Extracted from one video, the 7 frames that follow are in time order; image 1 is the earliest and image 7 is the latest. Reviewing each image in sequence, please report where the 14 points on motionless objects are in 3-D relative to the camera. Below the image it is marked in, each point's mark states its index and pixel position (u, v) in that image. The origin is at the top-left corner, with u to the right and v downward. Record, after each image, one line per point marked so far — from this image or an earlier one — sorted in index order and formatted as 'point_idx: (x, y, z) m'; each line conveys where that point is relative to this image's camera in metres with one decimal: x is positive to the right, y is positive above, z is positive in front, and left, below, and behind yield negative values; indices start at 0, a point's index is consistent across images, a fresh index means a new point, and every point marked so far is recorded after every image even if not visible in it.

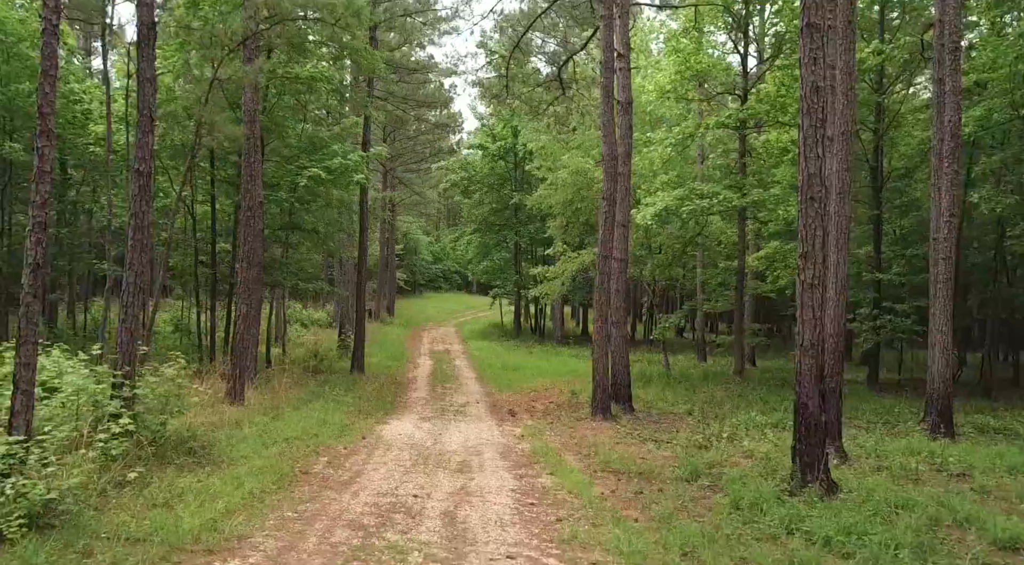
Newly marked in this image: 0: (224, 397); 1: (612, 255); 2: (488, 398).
0: (-4.6, -1.8, +13.5) m
1: (+1.7, +0.5, +14.5) m
2: (-0.5, -2.5, +18.1) m
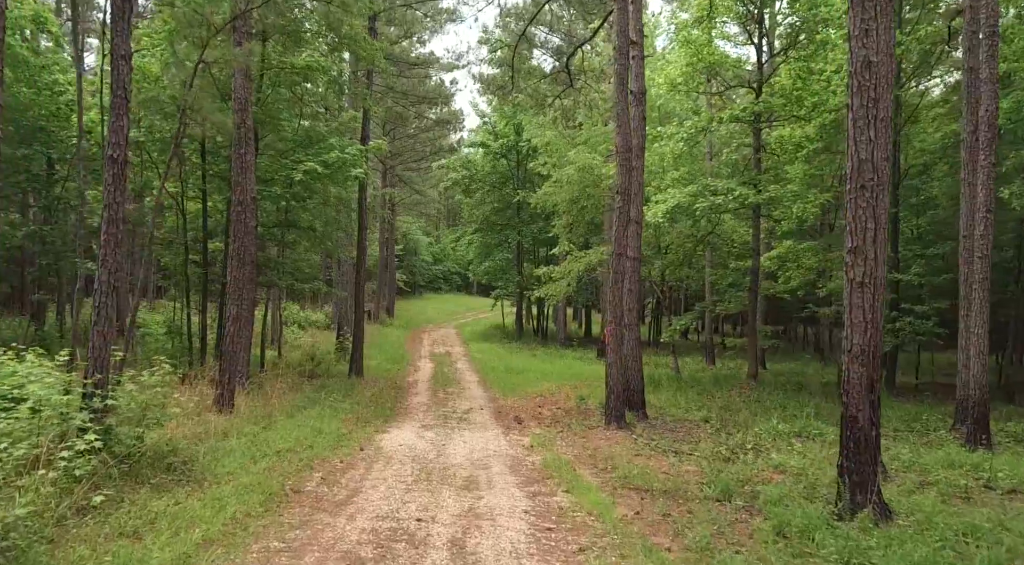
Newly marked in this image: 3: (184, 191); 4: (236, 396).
0: (-4.5, -1.8, +12.7) m
1: (+1.8, +0.5, +13.7) m
2: (-0.4, -2.5, +17.3) m
3: (-6.8, +1.9, +17.6) m
4: (-4.4, -1.8, +13.6) m
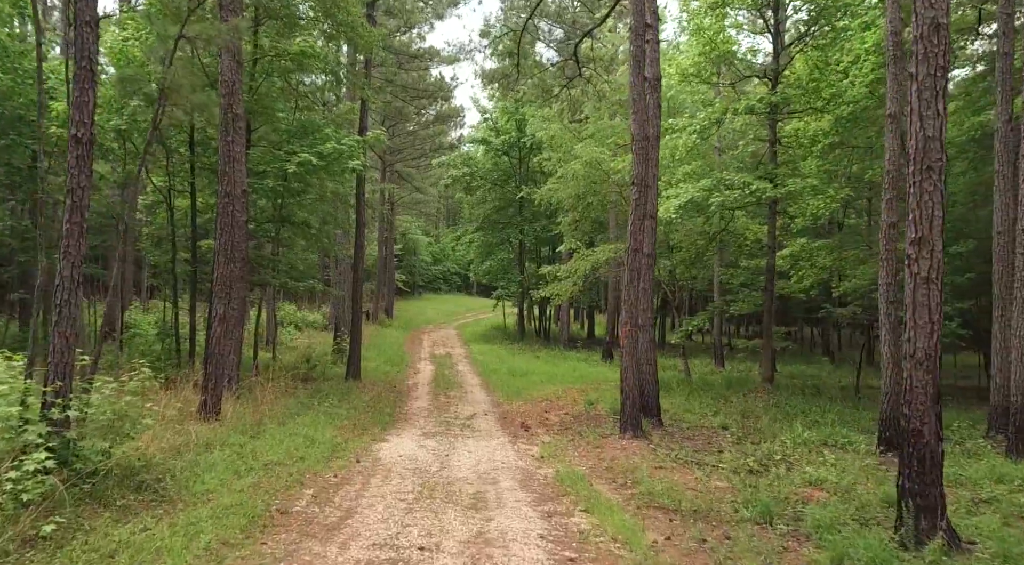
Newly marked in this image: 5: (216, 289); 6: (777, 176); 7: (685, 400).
0: (-4.4, -1.8, +11.8) m
1: (+1.9, +0.5, +12.8) m
2: (-0.3, -2.4, +16.4) m
3: (-6.7, +1.9, +16.7) m
4: (-4.3, -1.8, +12.7) m
5: (-4.4, -0.1, +12.5) m
6: (+5.9, +2.4, +19.0) m
7: (+3.5, -2.4, +17.2) m
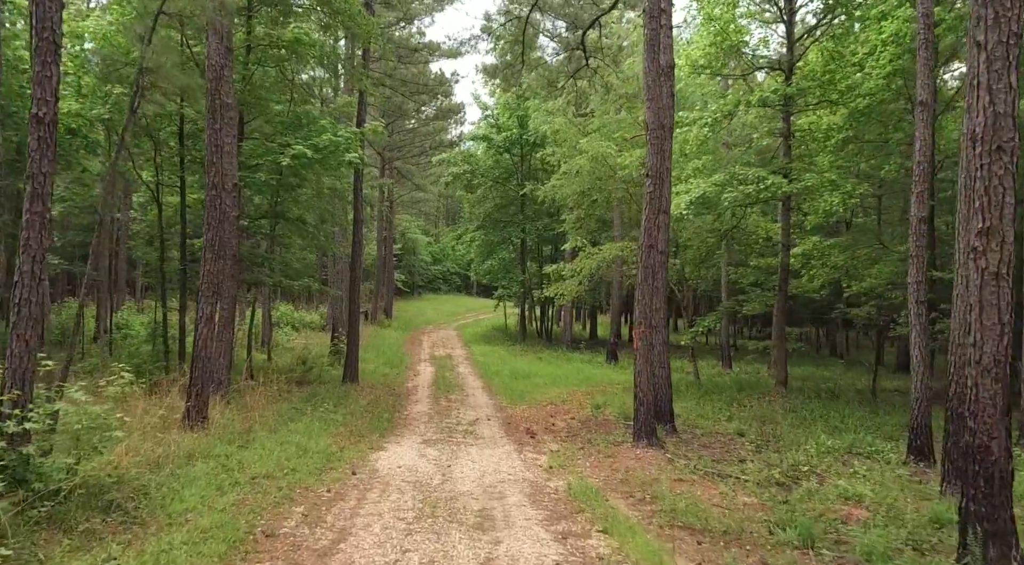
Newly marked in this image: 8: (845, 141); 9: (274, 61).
0: (-4.3, -1.8, +11.0) m
1: (+2.0, +0.5, +12.1) m
2: (-0.2, -2.4, +15.7) m
3: (-6.6, +1.9, +16.0) m
4: (-4.2, -1.8, +12.0) m
5: (-4.3, -0.1, +11.7) m
6: (+6.0, +2.4, +18.3) m
7: (+3.6, -2.4, +16.5) m
8: (+7.3, +3.1, +18.6) m
9: (-4.4, +4.1, +15.8) m
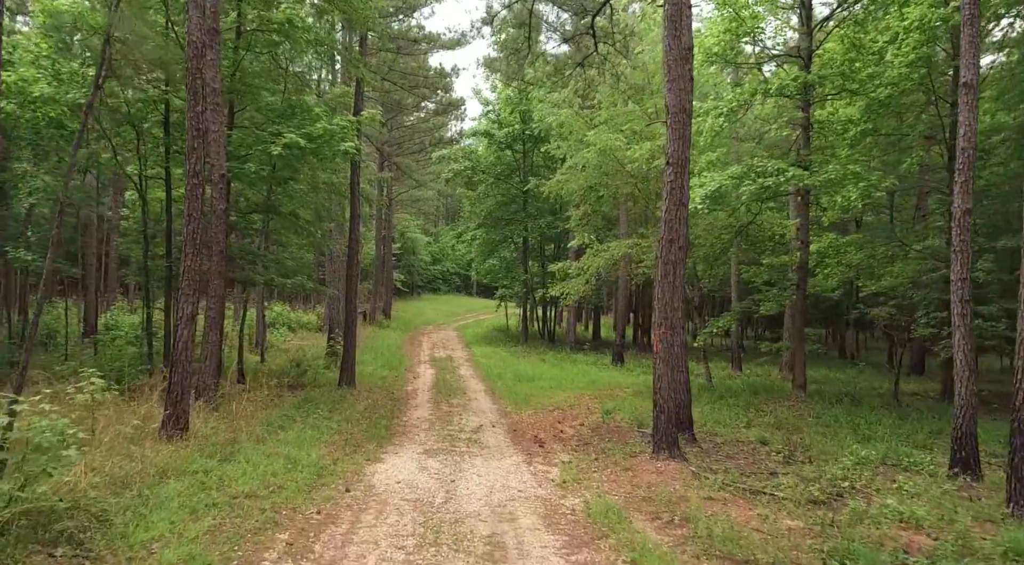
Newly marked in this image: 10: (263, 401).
0: (-4.2, -1.7, +10.1) m
1: (+2.1, +0.5, +11.2) m
2: (-0.1, -2.4, +14.8) m
3: (-6.5, +2.0, +15.1) m
4: (-4.1, -1.7, +11.1) m
5: (-4.2, 0.0, +10.8) m
6: (+6.1, +2.4, +17.4) m
7: (+3.7, -2.3, +15.6) m
8: (+7.4, +3.1, +17.7) m
9: (-4.3, +4.1, +14.9) m
10: (-3.9, -1.9, +13.4) m
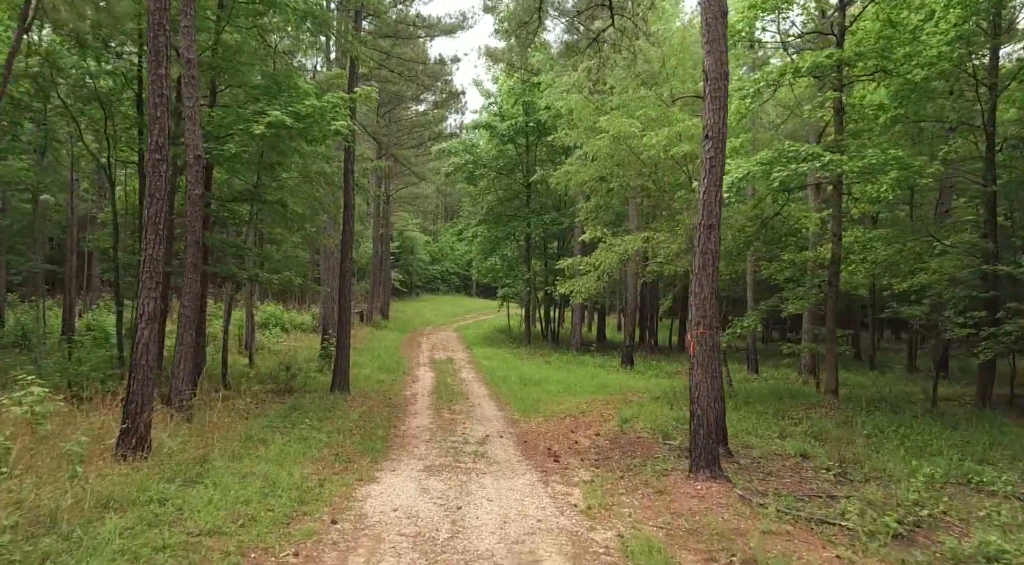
0: (-4.0, -1.7, +8.7) m
1: (+2.3, +0.6, +9.8) m
2: (0.0, -2.3, +13.4) m
3: (-6.3, +2.0, +13.7) m
4: (-4.0, -1.7, +9.7) m
5: (-4.1, +0.1, +9.4) m
6: (+6.3, +2.5, +16.0) m
7: (+3.9, -2.3, +14.2) m
8: (+7.5, +3.2, +16.3) m
9: (-4.2, +4.2, +13.5) m
10: (-3.8, -1.8, +11.9) m
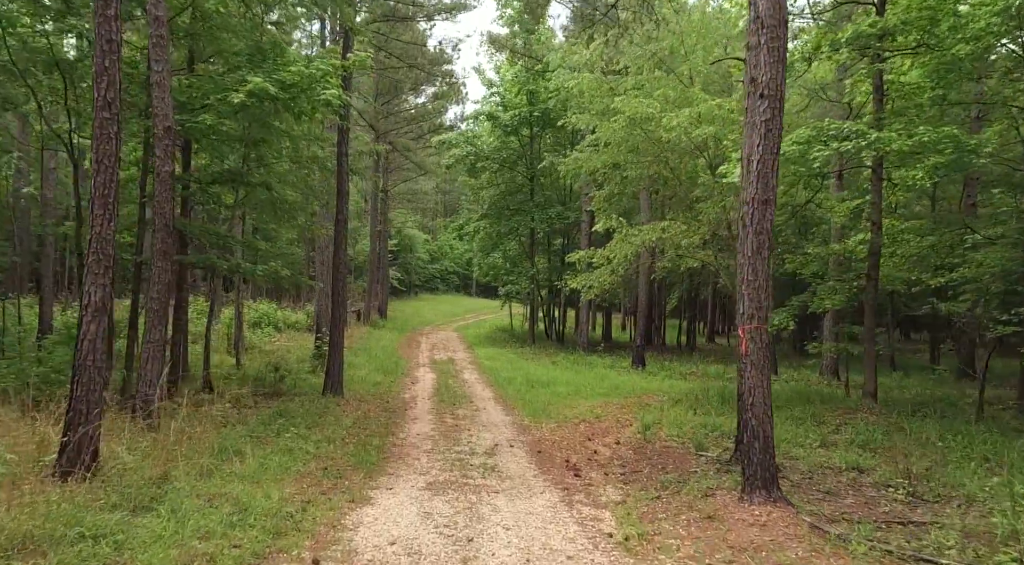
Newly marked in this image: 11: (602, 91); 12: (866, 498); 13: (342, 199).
0: (-3.9, -1.5, +7.3) m
1: (+2.5, +0.8, +8.4) m
2: (+0.2, -2.2, +11.9) m
3: (-6.2, +2.2, +12.3) m
4: (-3.8, -1.5, +8.3) m
5: (-3.9, +0.2, +8.0) m
6: (+6.4, +2.6, +14.6) m
7: (+4.0, -2.1, +12.8) m
8: (+7.7, +3.3, +14.9) m
9: (-4.0, +4.4, +12.1) m
10: (-3.6, -1.6, +10.5) m
11: (+2.0, +4.2, +18.8) m
12: (+3.4, -2.1, +8.2) m
13: (-2.9, +1.4, +14.6) m
